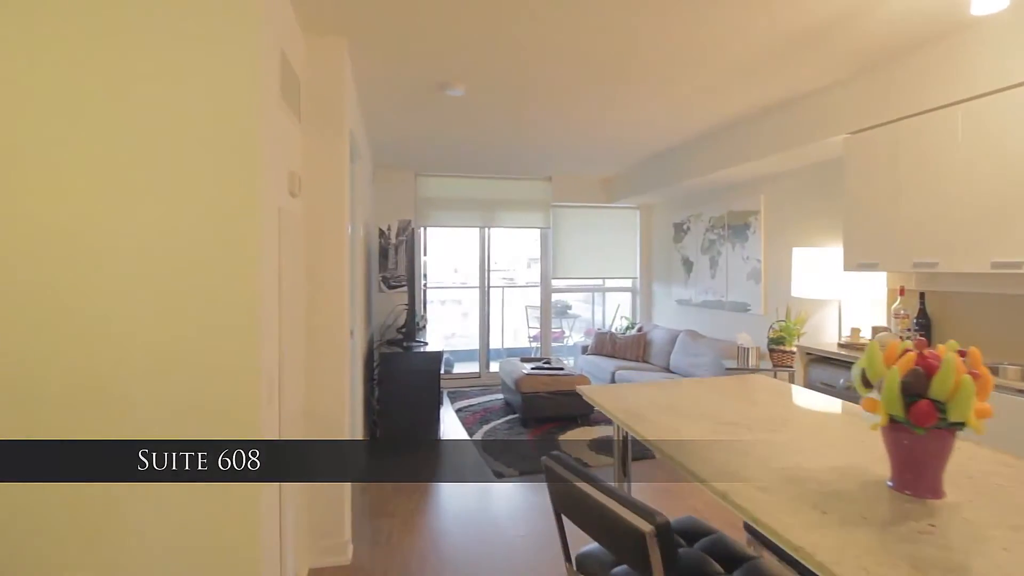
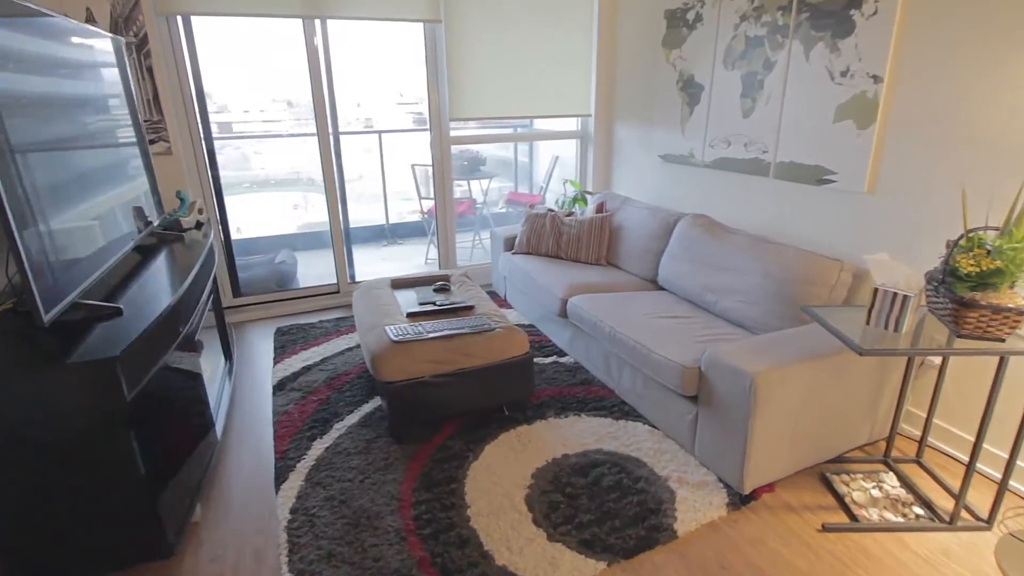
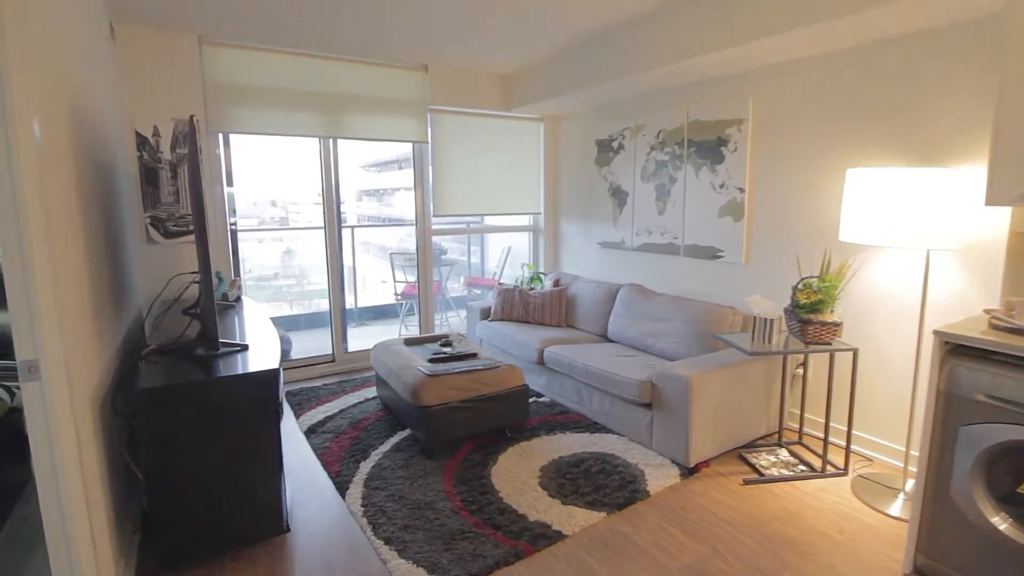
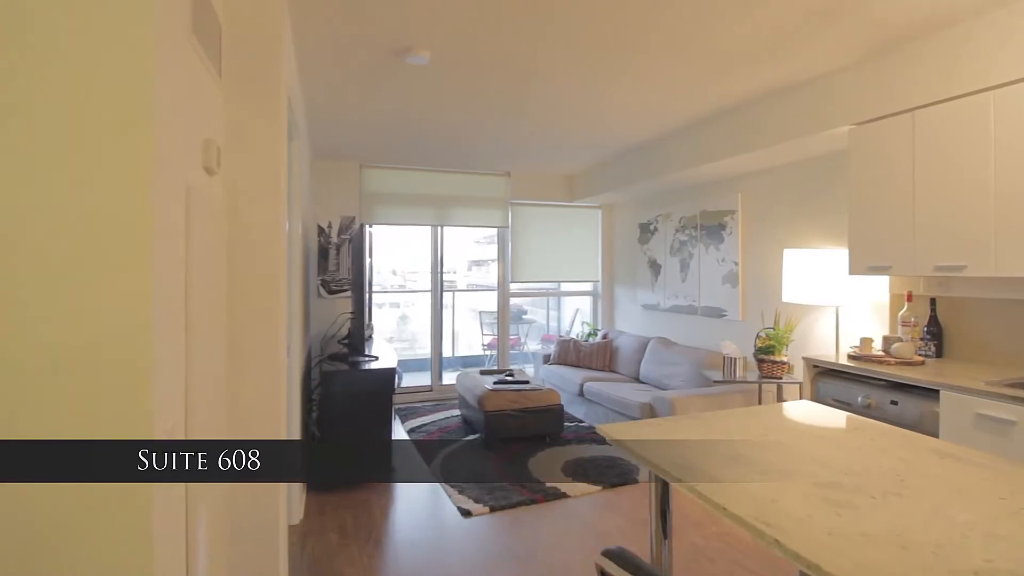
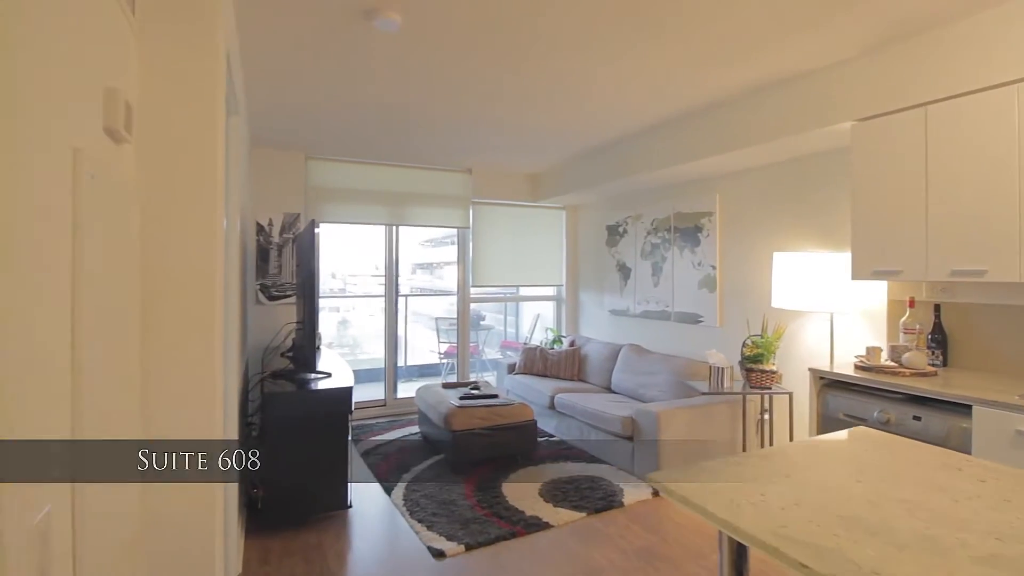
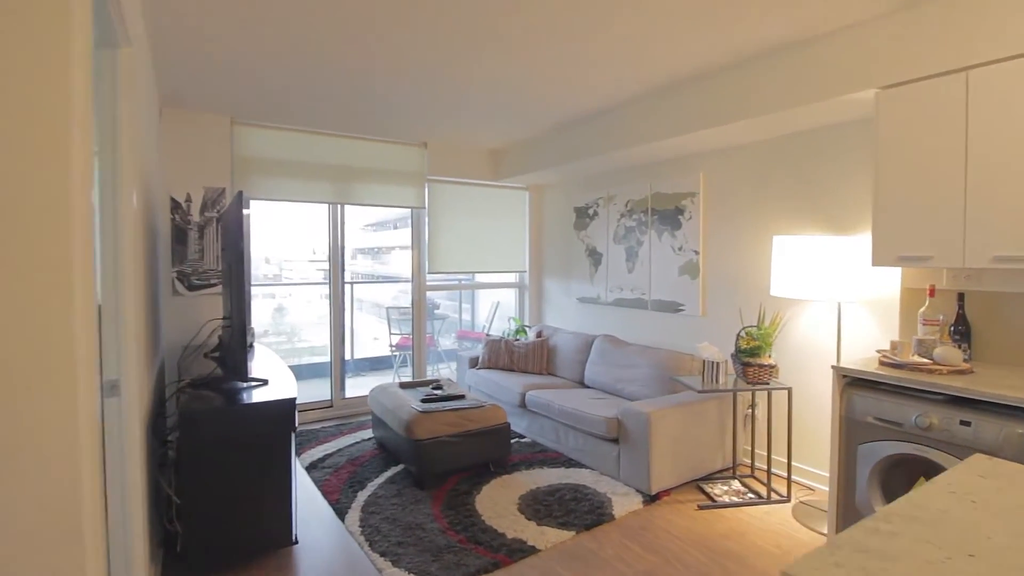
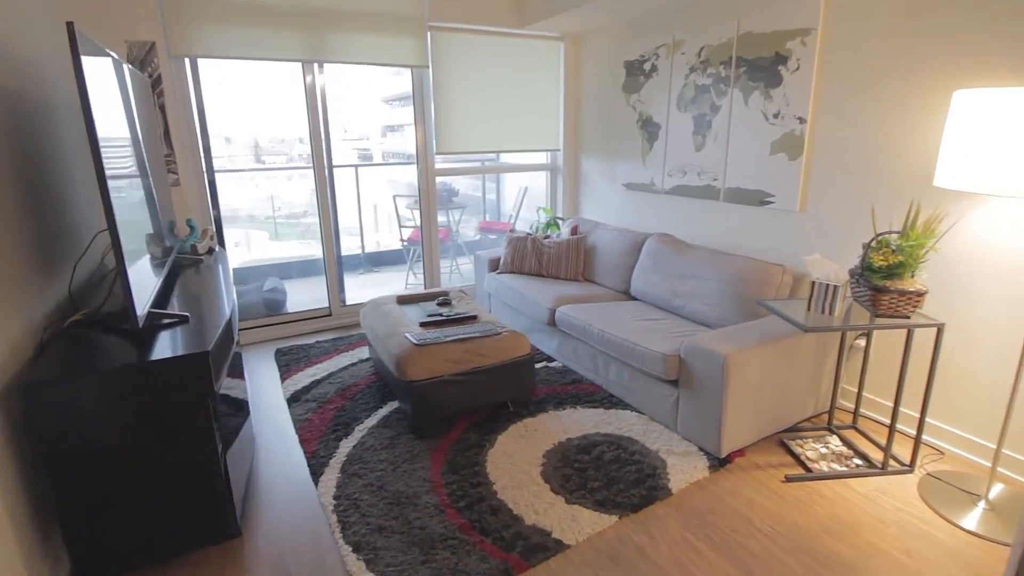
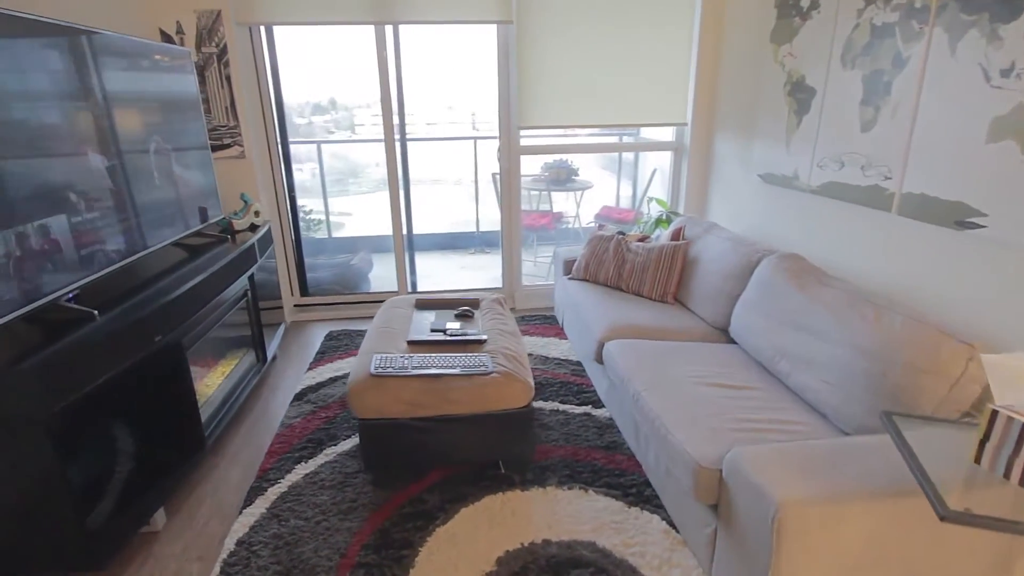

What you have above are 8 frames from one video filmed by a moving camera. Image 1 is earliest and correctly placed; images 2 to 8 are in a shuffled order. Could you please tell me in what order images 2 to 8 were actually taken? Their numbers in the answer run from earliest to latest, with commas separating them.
4, 5, 6, 3, 7, 2, 8
